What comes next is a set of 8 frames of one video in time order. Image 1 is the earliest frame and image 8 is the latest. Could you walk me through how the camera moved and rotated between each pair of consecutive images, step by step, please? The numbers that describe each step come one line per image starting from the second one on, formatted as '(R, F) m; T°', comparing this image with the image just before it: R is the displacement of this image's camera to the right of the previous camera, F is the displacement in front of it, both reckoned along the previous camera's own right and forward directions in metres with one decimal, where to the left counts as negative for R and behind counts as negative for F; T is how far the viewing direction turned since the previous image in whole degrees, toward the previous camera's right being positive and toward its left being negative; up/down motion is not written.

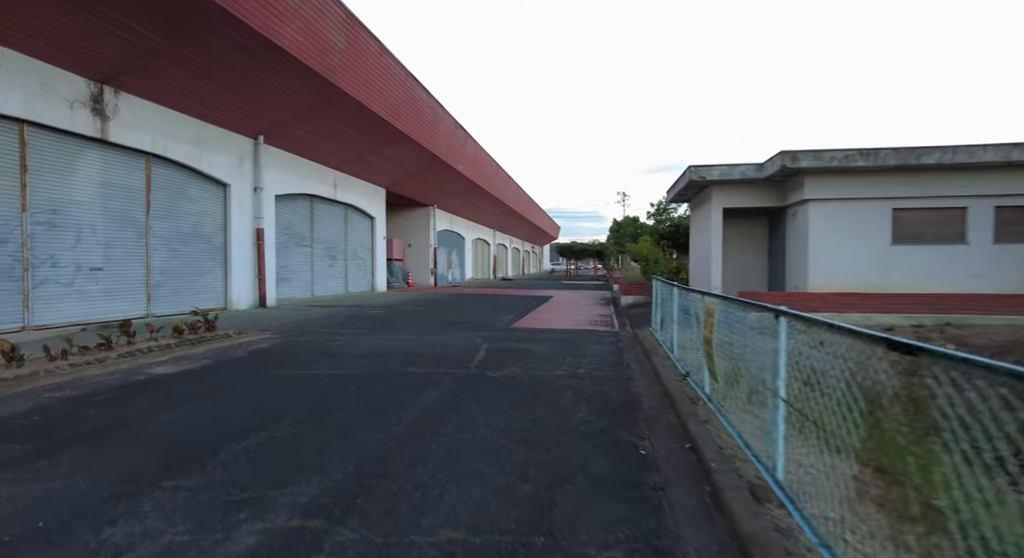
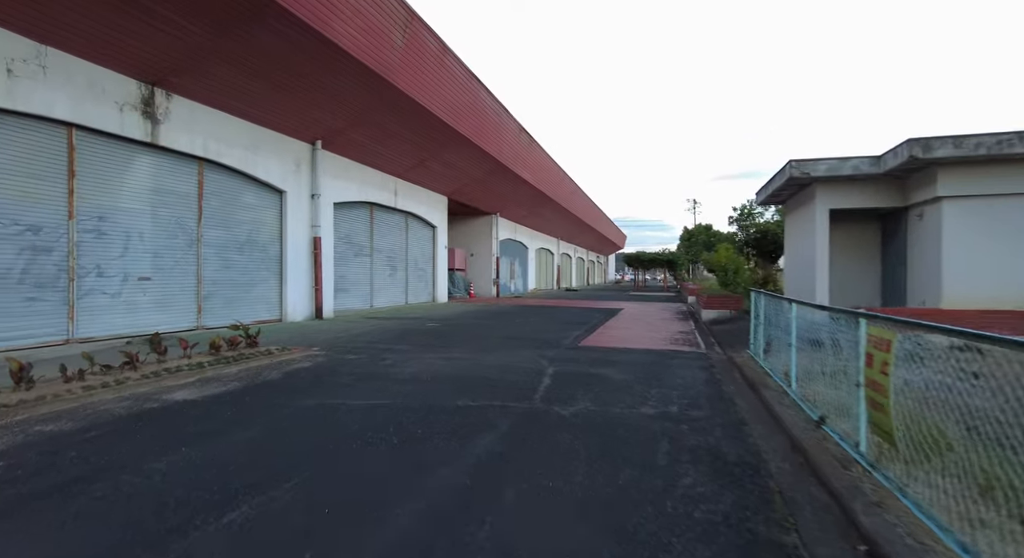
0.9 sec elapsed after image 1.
(-0.1, +1.2) m; -7°
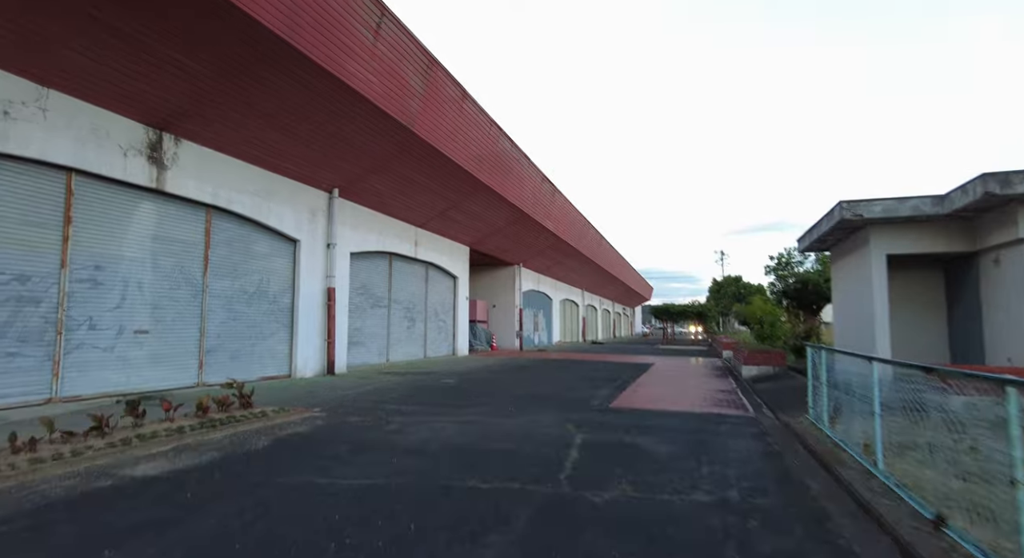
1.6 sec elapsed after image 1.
(0.0, +0.8) m; -3°
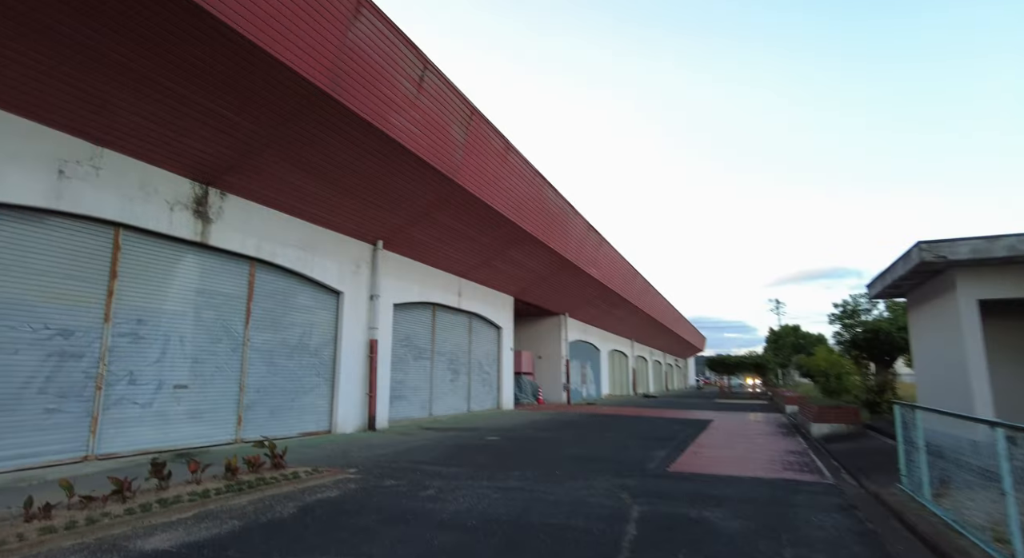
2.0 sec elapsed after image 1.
(0.0, +0.5) m; -5°
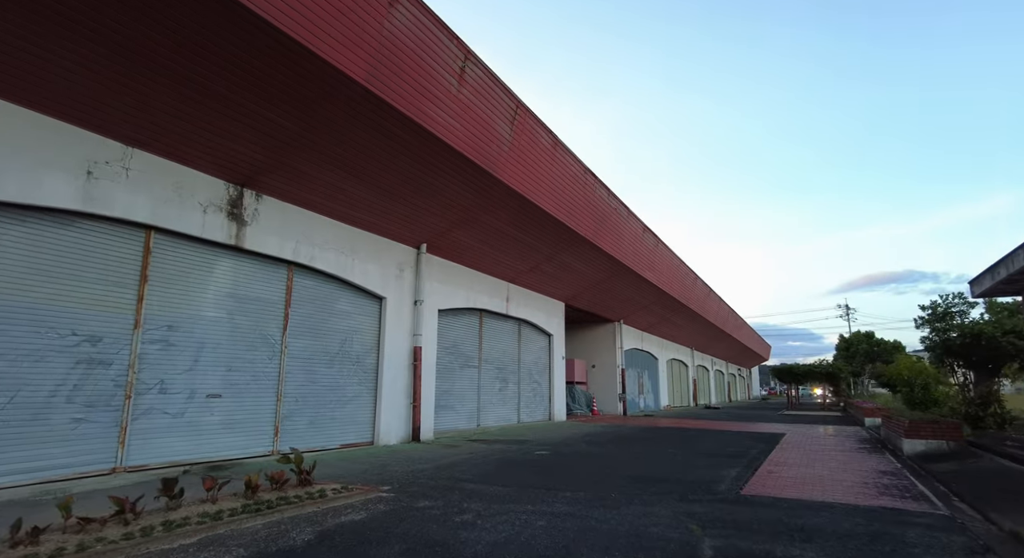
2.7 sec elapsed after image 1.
(+0.1, +0.8) m; -6°
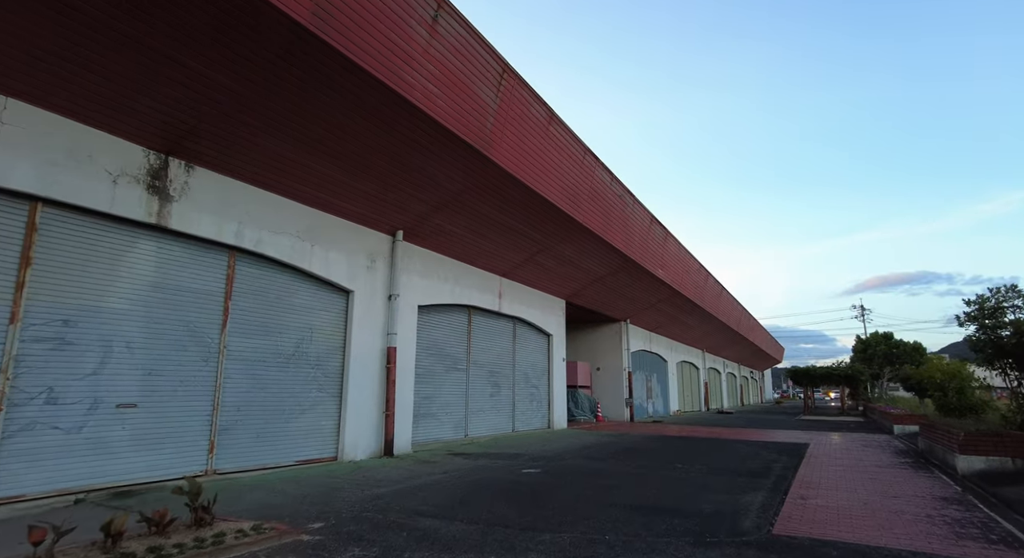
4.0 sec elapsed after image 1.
(+0.4, +1.5) m; -1°
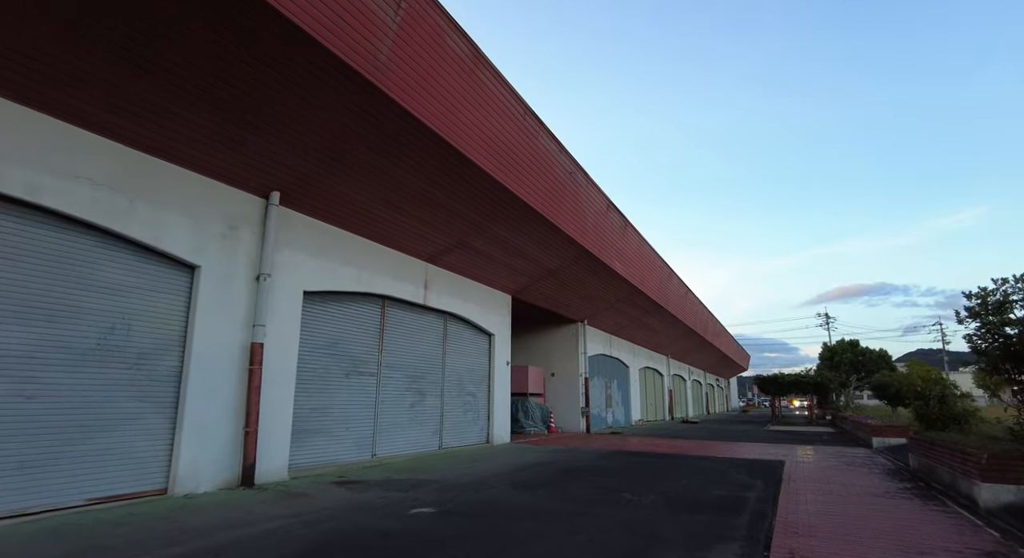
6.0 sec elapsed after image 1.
(+1.0, +2.3) m; +3°
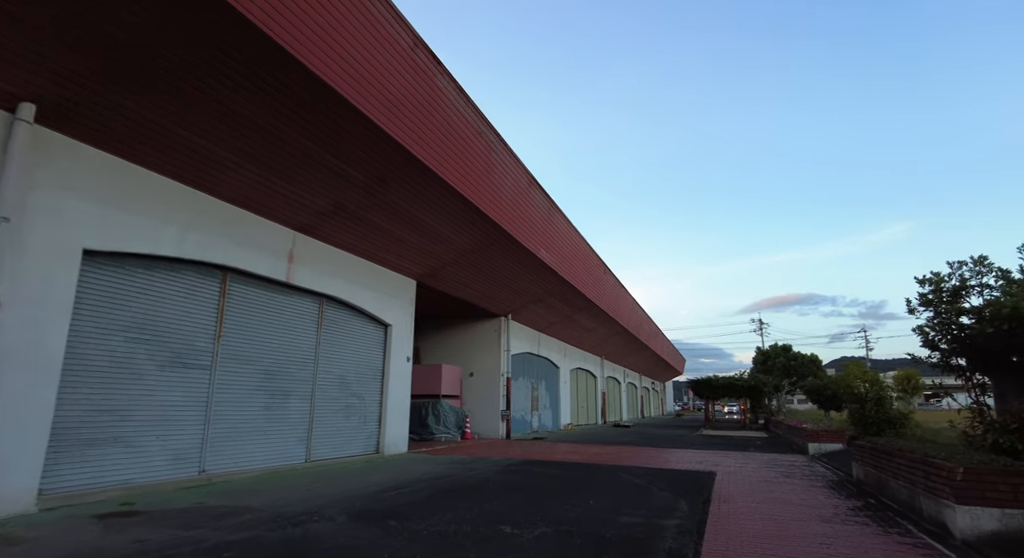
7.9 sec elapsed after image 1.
(+1.2, +2.1) m; +6°
